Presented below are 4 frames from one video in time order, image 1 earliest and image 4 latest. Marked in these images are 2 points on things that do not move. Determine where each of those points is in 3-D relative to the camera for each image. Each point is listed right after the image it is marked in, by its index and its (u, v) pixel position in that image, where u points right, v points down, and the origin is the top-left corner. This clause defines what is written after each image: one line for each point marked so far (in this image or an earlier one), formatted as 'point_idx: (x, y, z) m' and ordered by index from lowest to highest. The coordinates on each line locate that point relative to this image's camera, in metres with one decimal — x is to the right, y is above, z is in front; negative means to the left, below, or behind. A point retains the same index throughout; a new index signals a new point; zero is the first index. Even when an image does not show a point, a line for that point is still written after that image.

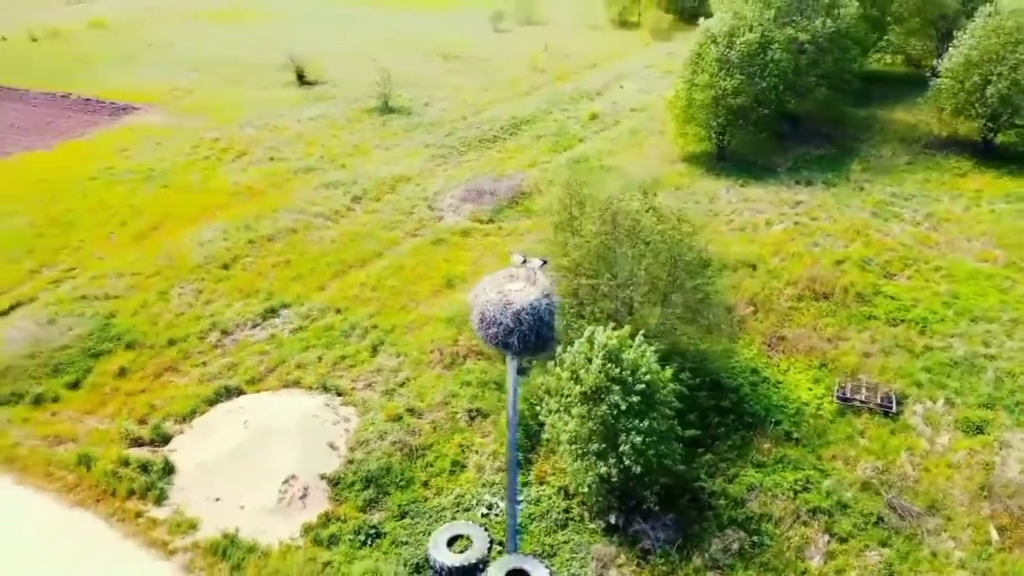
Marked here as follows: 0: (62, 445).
0: (-10.4, -3.6, +18.6) m
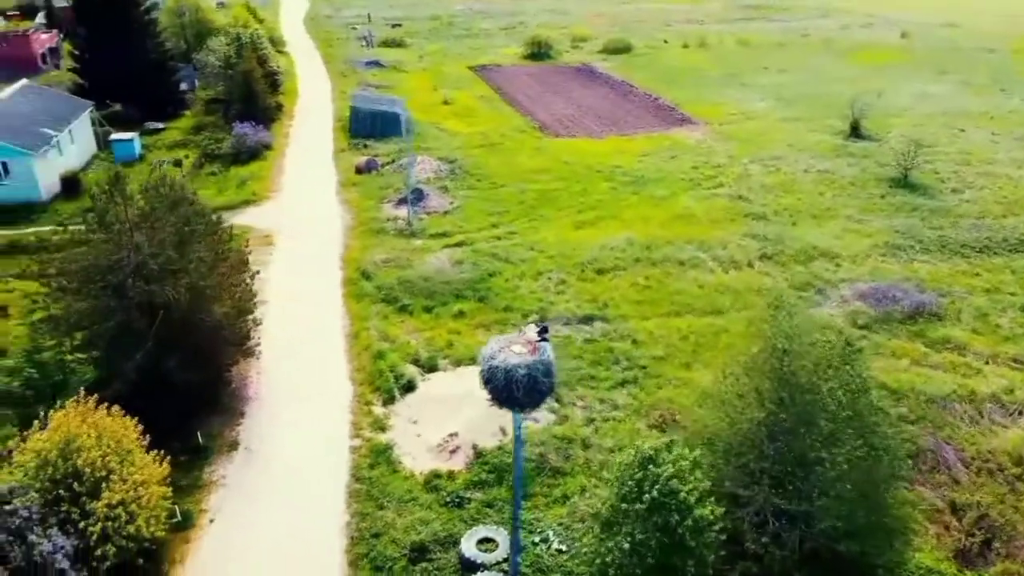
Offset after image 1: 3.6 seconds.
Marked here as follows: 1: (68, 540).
0: (-4.2, -1.7, +26.4) m
1: (-8.5, -4.8, +15.5) m
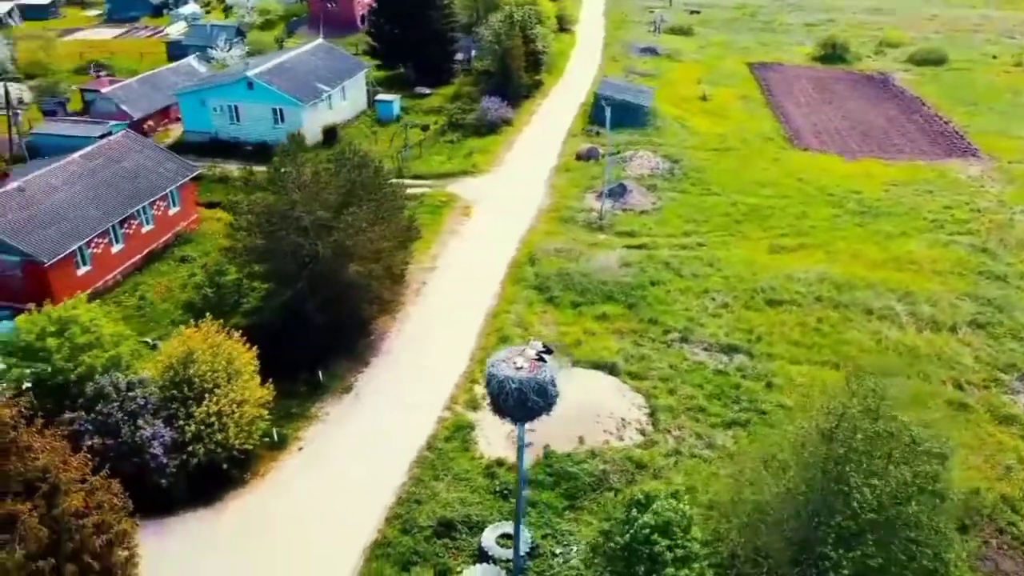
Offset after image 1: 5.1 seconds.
0: (+0.2, -1.3, +27.5) m
1: (-8.1, -3.4, +19.0) m
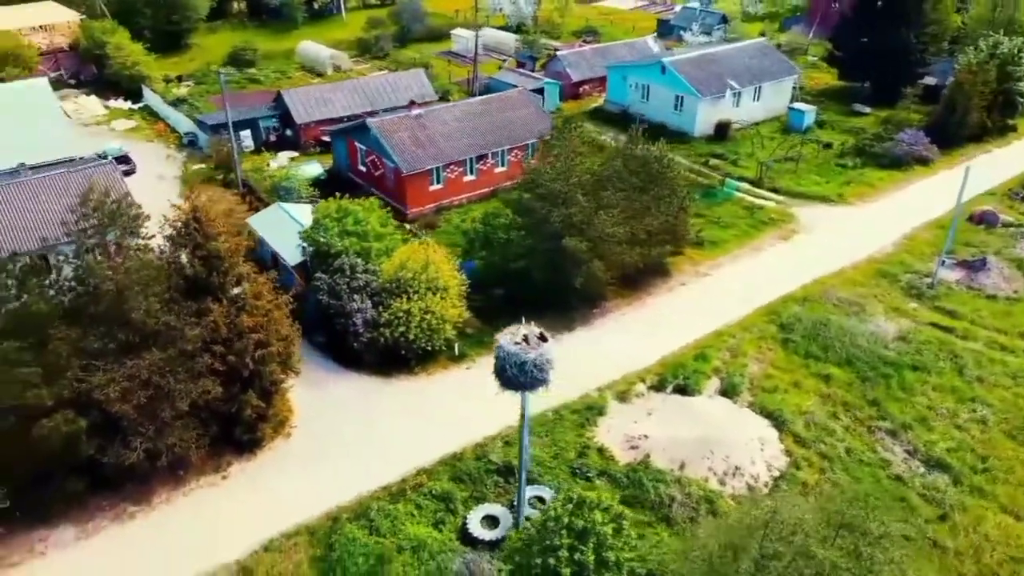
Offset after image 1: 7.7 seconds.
0: (+7.4, -2.1, +27.4) m
1: (-4.4, -0.7, +25.2) m
